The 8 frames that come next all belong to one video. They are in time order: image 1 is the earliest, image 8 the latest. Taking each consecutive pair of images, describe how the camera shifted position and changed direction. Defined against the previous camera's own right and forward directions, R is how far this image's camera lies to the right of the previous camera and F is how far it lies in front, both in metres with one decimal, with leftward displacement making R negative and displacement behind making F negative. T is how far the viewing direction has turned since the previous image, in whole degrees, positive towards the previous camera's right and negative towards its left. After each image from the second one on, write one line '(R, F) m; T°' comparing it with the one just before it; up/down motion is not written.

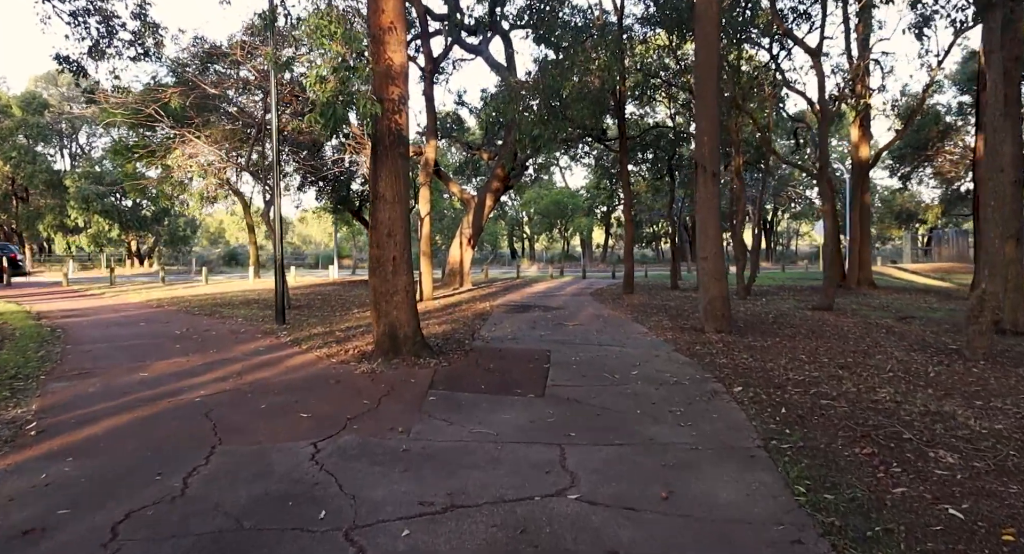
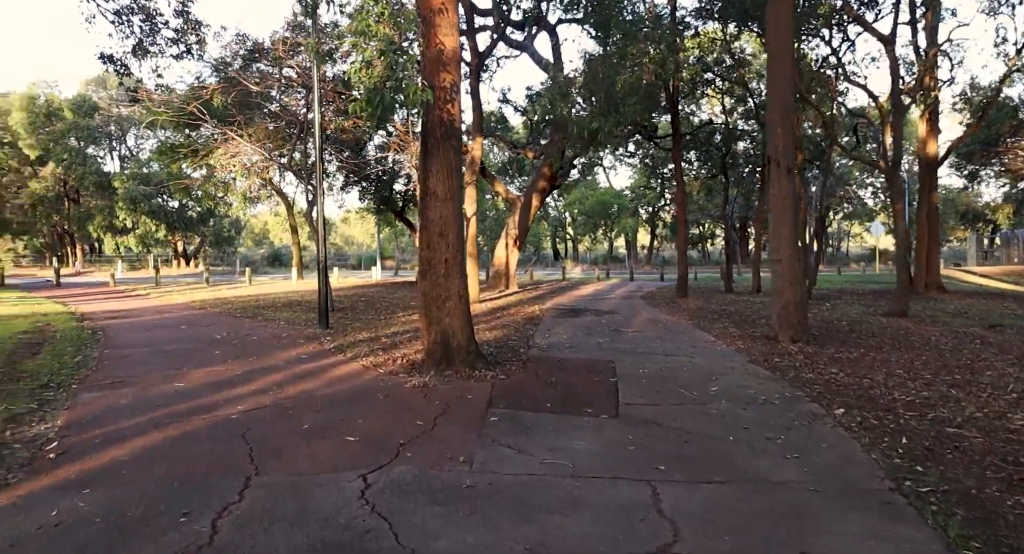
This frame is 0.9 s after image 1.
(-0.4, +1.0) m; -4°
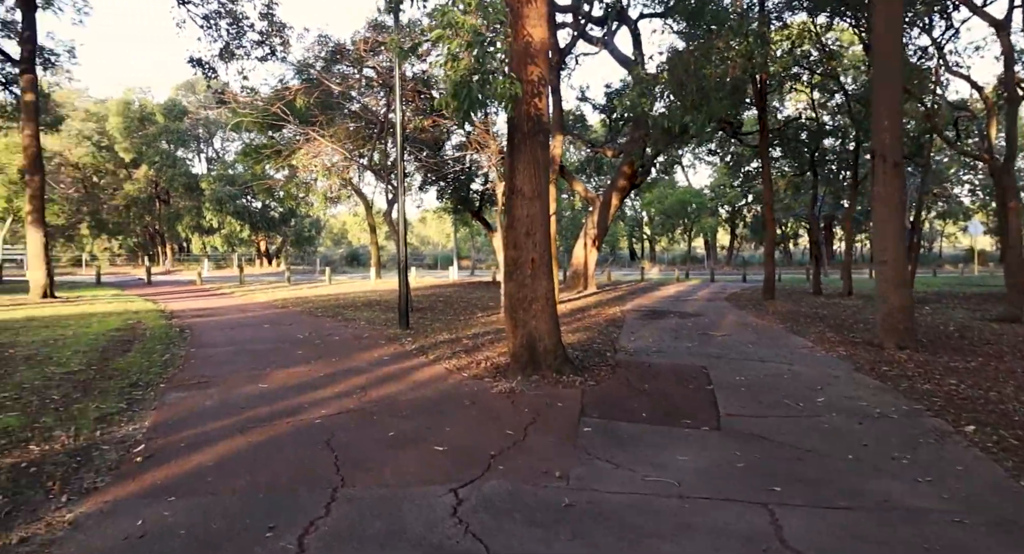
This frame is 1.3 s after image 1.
(-0.3, +0.5) m; -6°
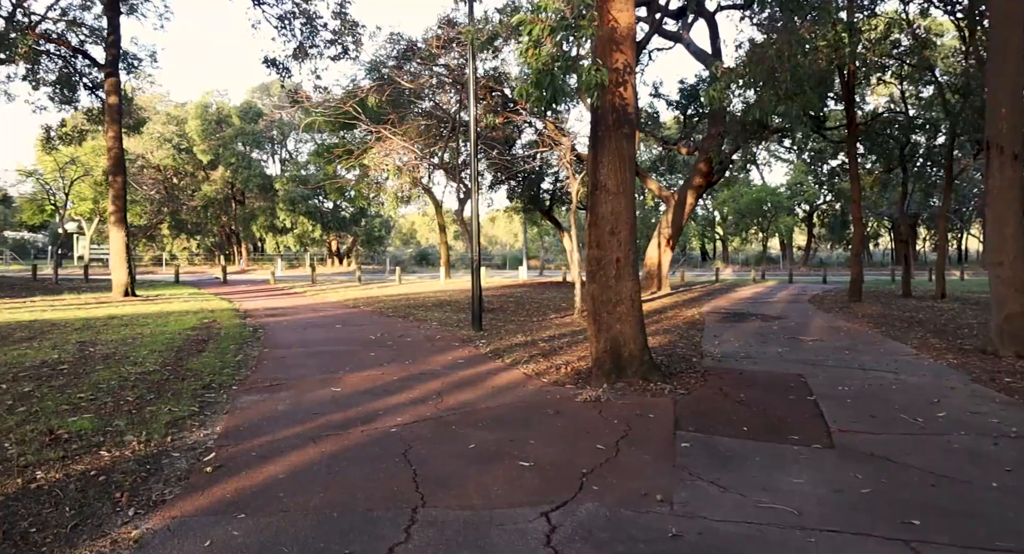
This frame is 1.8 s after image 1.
(-0.2, +0.5) m; -6°
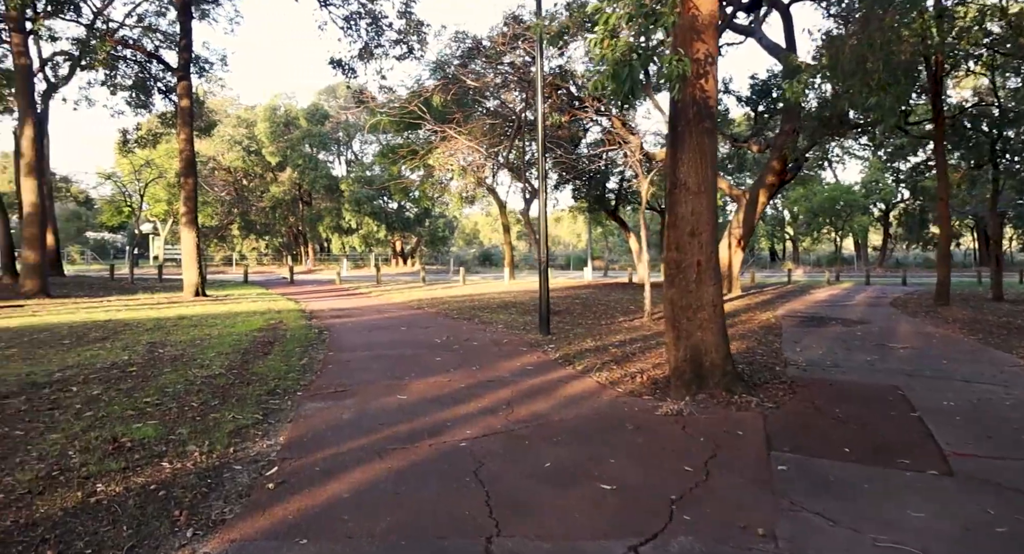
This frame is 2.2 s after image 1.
(-0.2, +0.4) m; -5°
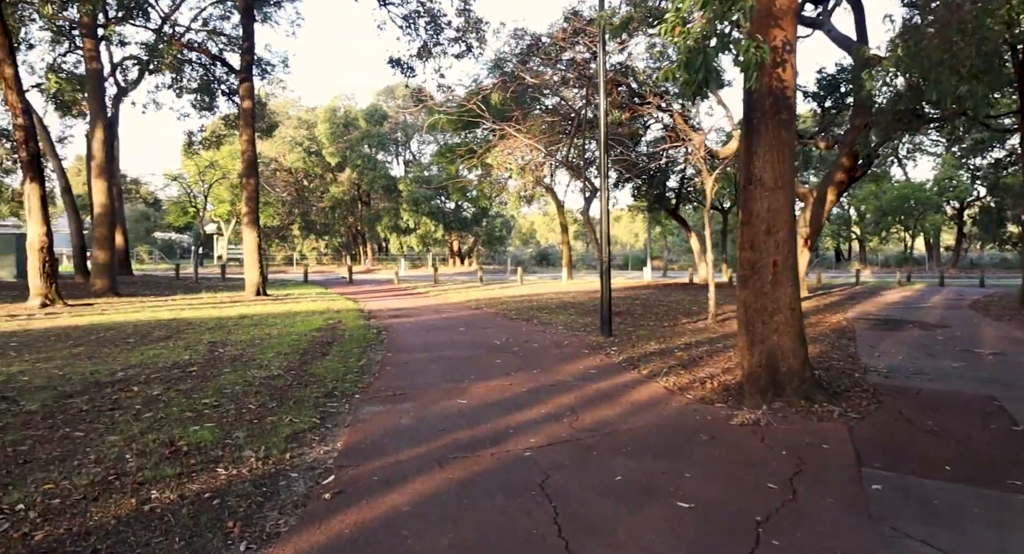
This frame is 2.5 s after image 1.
(-0.1, +0.3) m; -5°
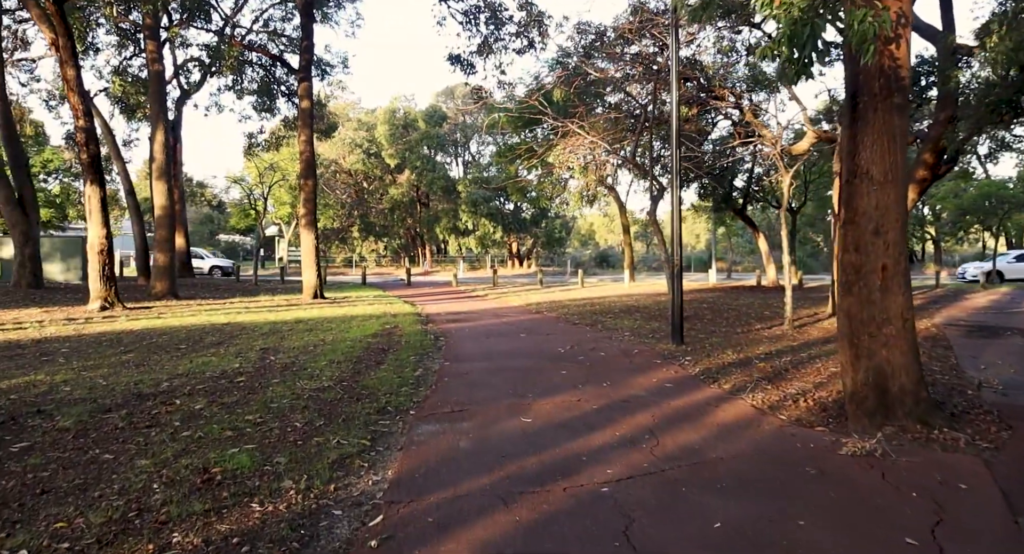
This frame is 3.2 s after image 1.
(-0.1, +0.6) m; -5°
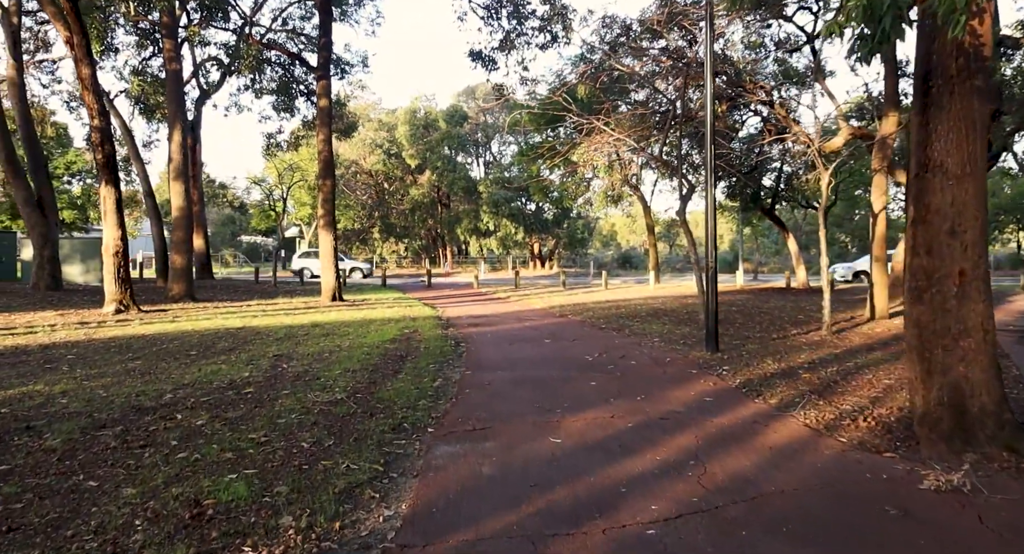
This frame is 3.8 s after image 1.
(-0.1, +0.5) m; -2°
